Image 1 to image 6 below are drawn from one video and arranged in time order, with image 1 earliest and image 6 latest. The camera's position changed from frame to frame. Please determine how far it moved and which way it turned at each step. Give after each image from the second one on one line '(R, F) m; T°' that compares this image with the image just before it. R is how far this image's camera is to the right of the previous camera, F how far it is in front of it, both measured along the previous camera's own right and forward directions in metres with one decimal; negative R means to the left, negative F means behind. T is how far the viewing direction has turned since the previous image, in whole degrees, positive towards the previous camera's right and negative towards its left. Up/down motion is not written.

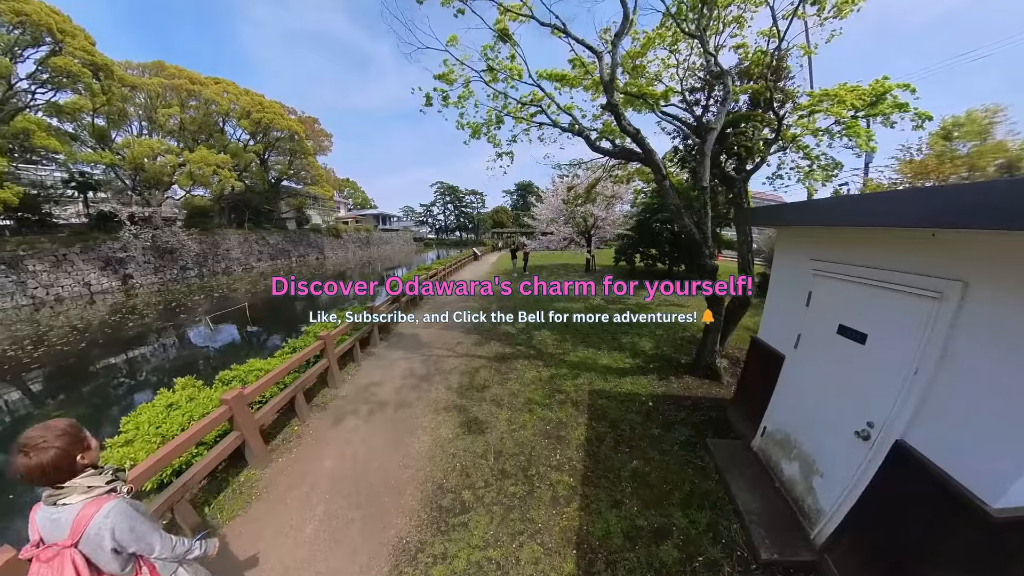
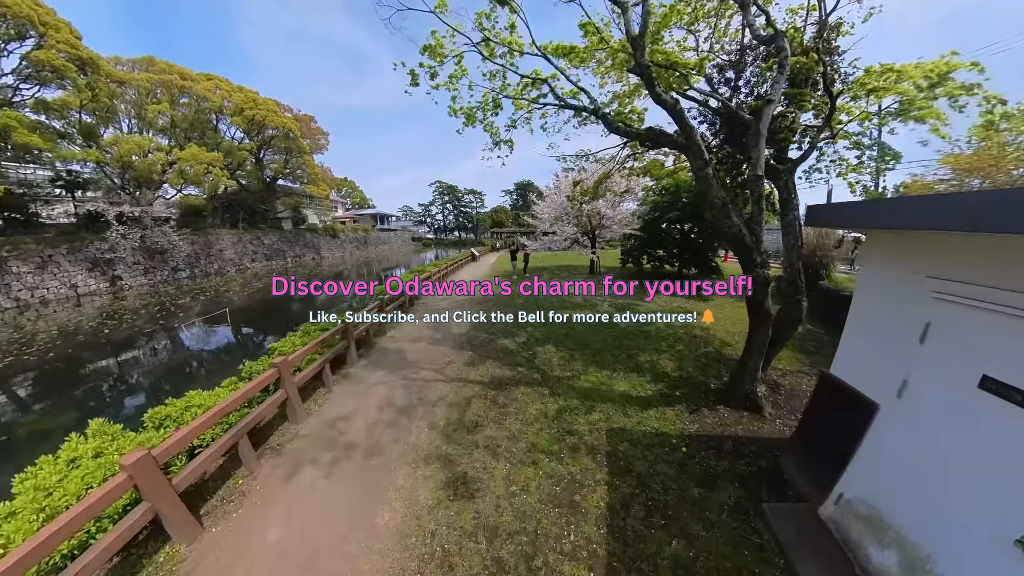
(0.0, +0.9) m; 0°
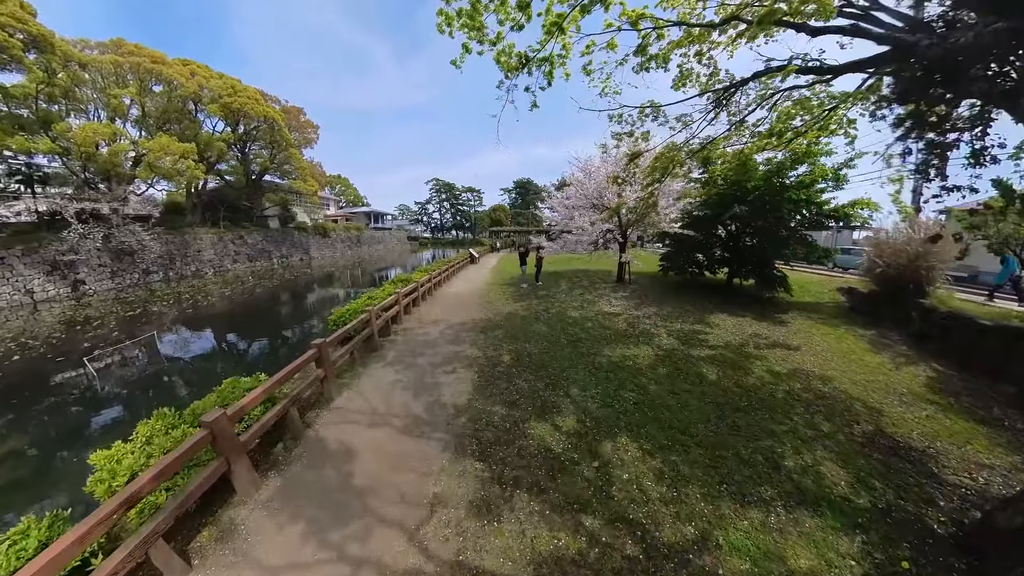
(-0.4, +2.6) m; 0°
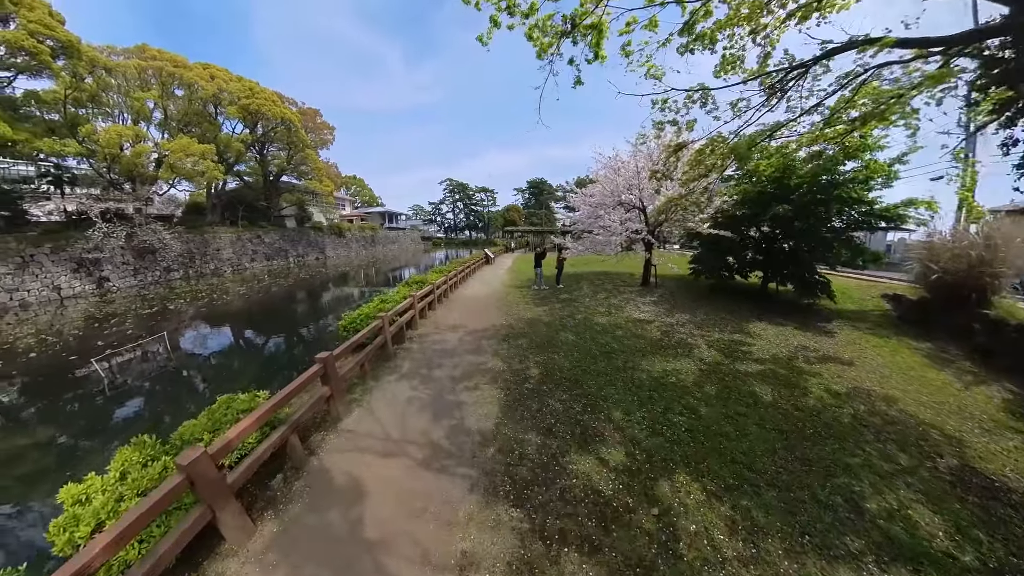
(-0.2, +0.5) m; -2°
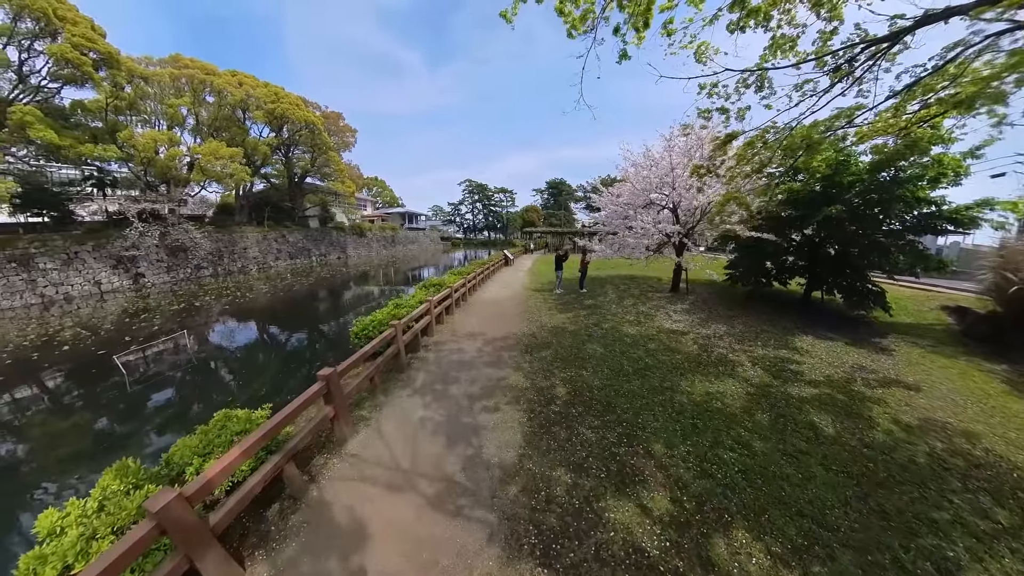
(-0.1, +0.4) m; -3°
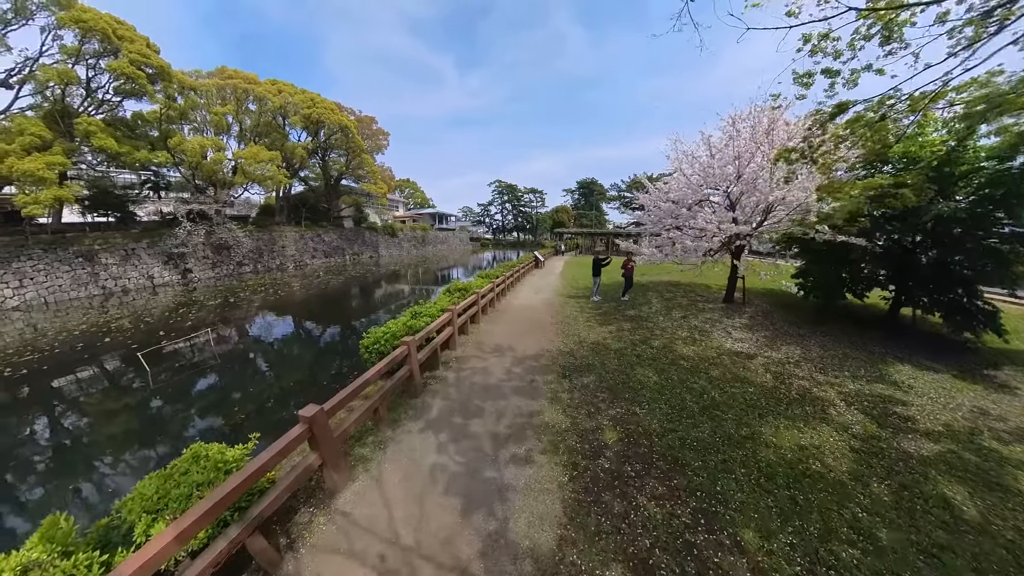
(-0.1, +0.7) m; -5°
